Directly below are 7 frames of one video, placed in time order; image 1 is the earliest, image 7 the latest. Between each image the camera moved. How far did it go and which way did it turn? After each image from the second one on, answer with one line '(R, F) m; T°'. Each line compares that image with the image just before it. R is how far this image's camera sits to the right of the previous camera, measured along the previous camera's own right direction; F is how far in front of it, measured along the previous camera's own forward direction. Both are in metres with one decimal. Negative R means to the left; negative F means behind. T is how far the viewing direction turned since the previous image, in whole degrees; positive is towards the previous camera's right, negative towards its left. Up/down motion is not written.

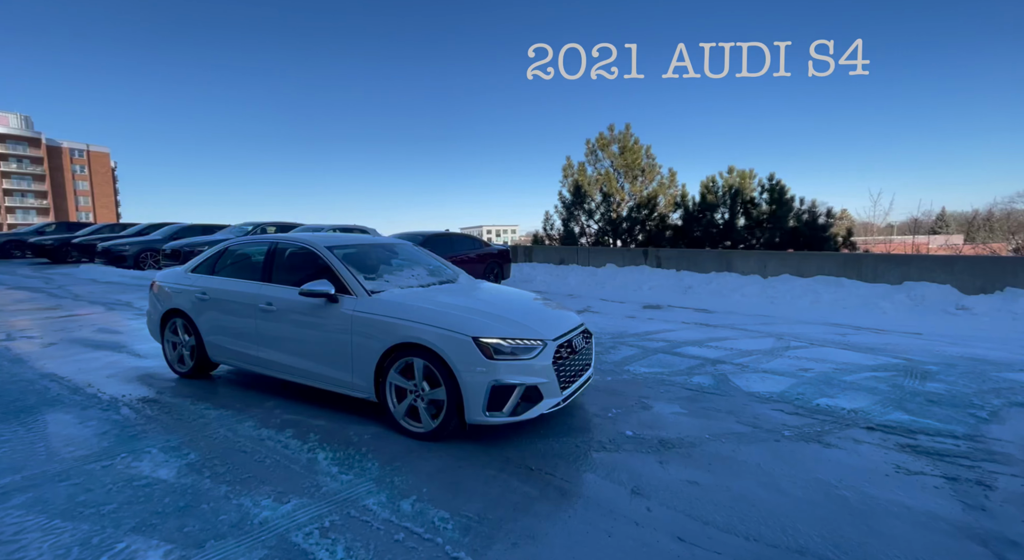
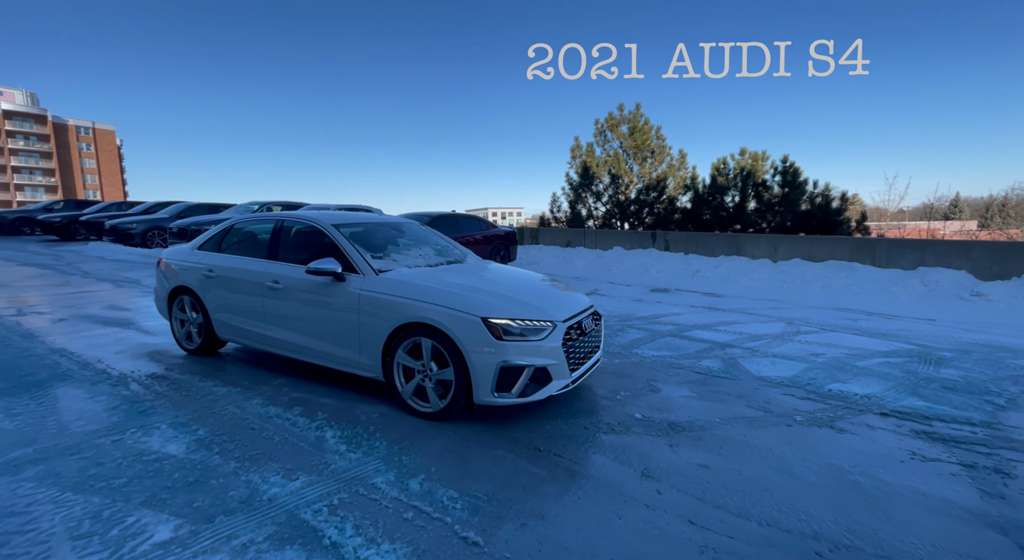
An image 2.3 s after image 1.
(0.0, +0.1) m; -1°
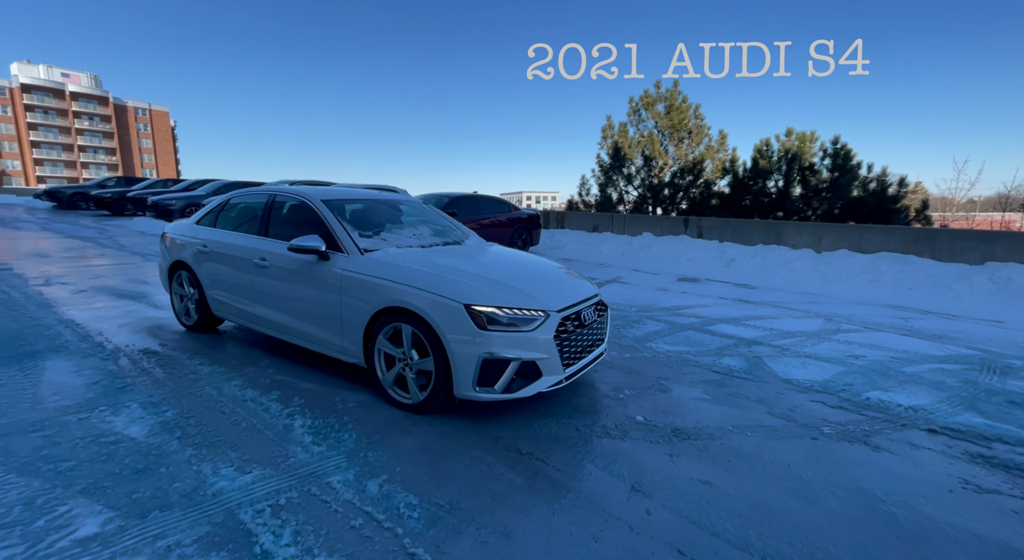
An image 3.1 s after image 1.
(+0.3, +0.4) m; -4°
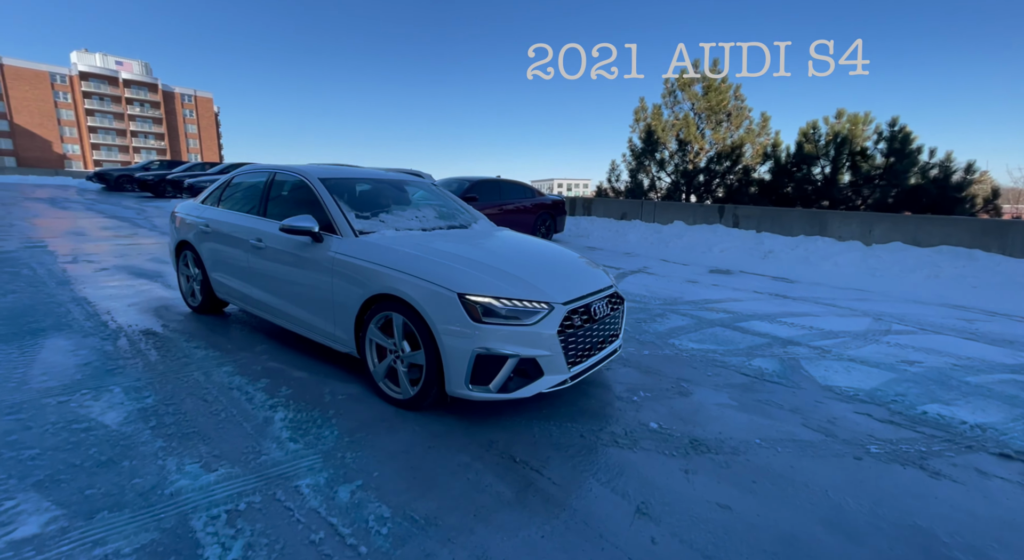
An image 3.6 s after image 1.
(+0.2, +0.3) m; -4°
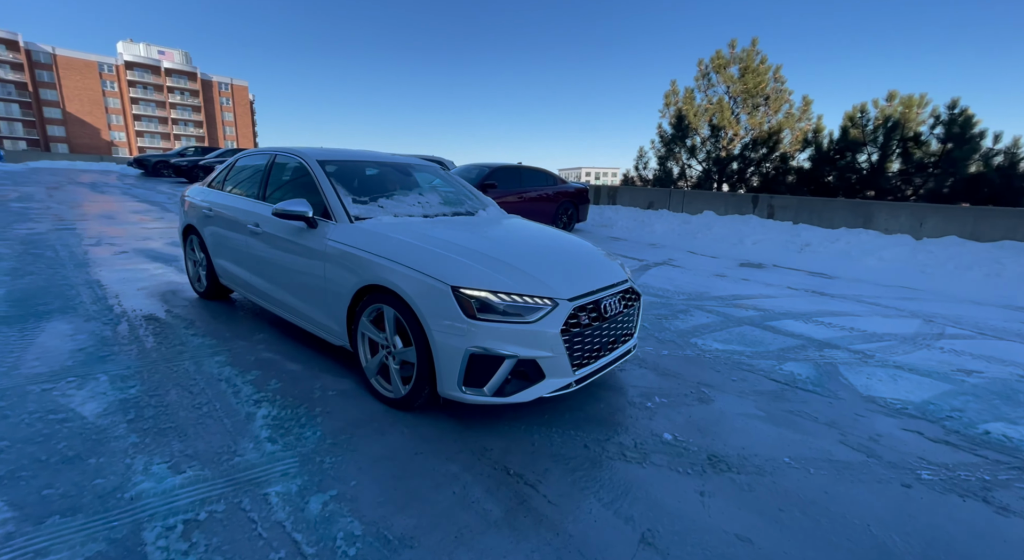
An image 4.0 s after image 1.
(+0.1, +0.3) m; -3°
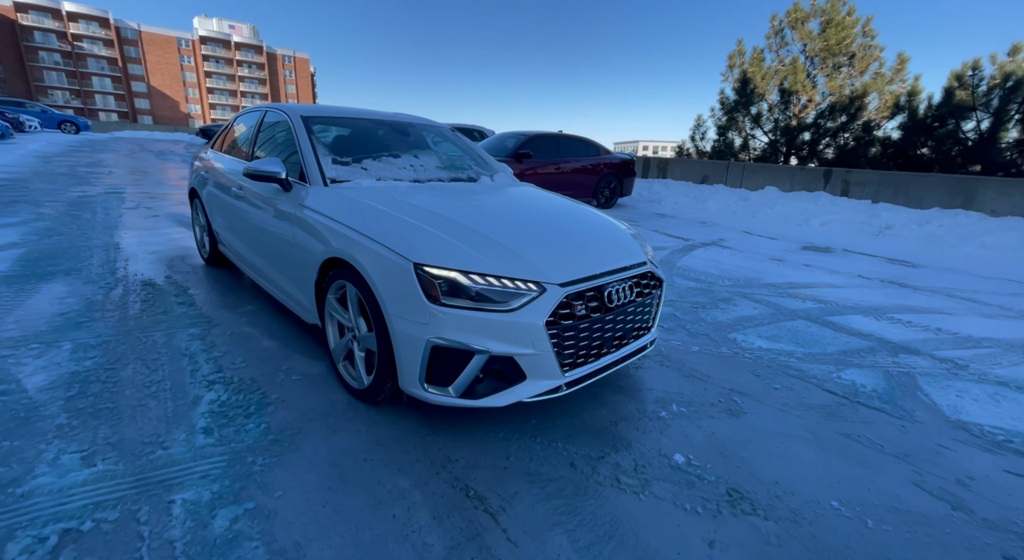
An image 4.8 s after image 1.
(+0.3, +0.5) m; -6°
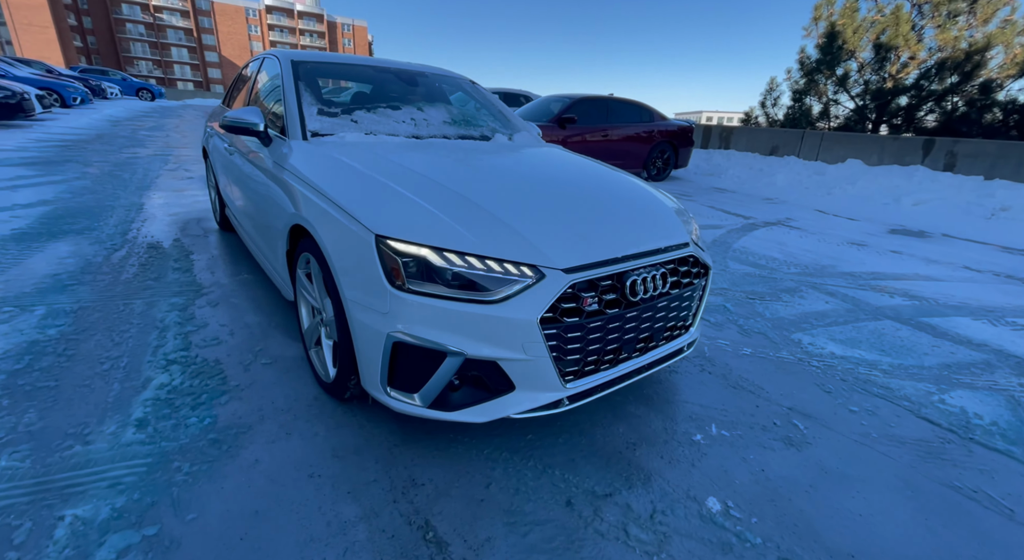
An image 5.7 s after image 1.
(+0.2, +0.5) m; -6°
